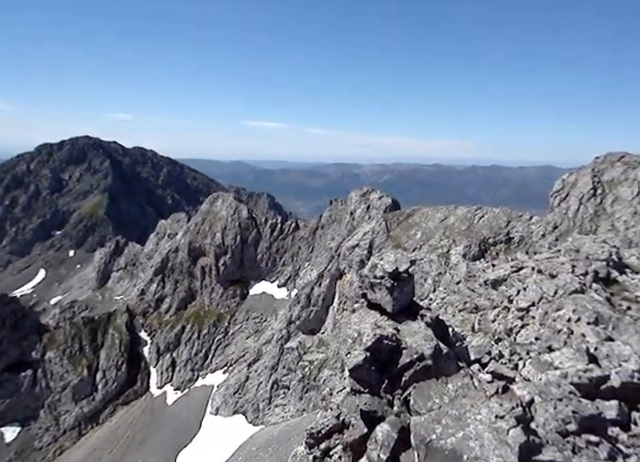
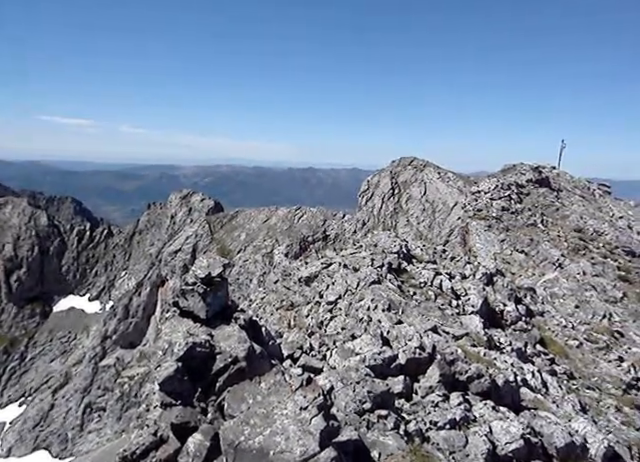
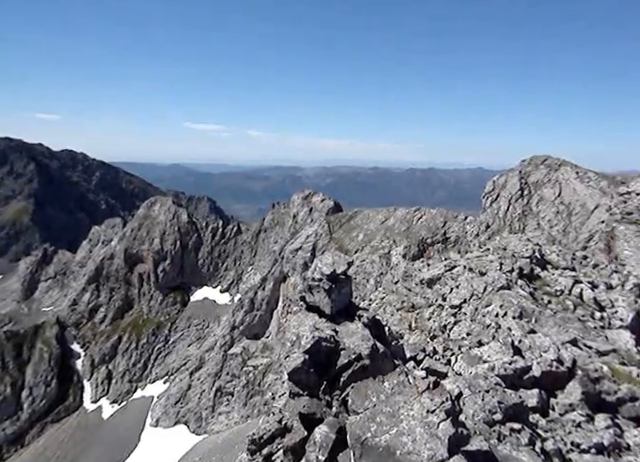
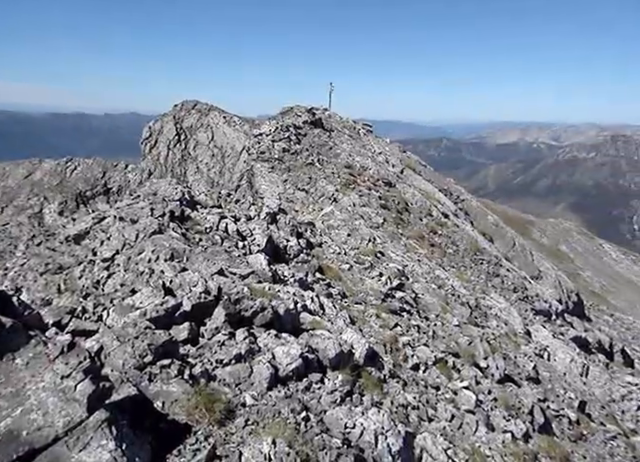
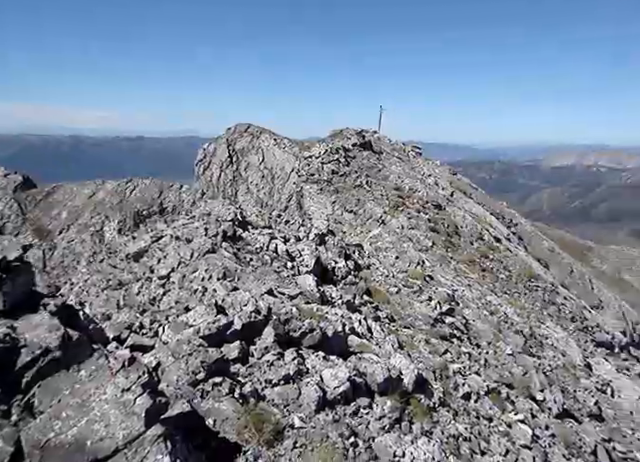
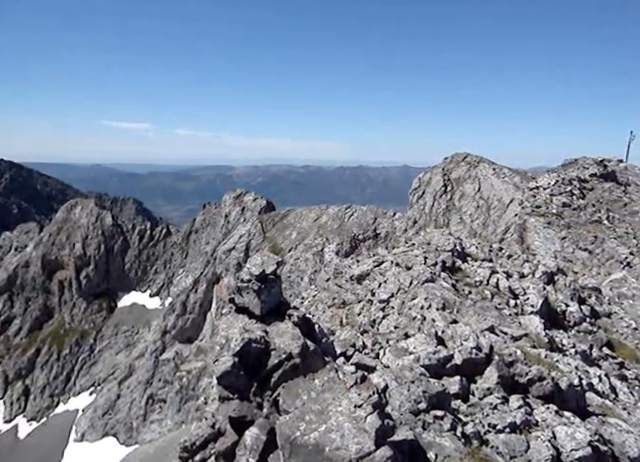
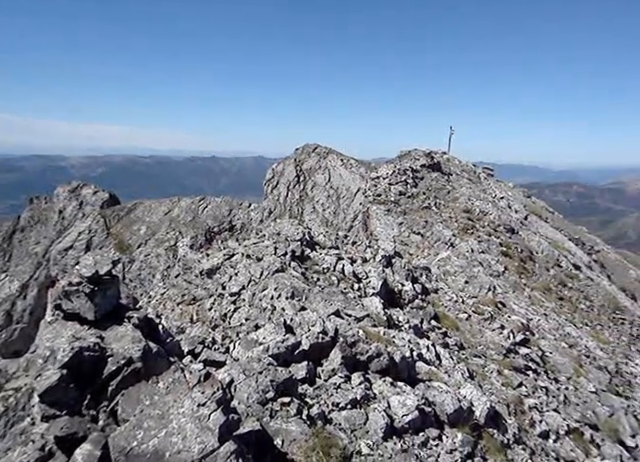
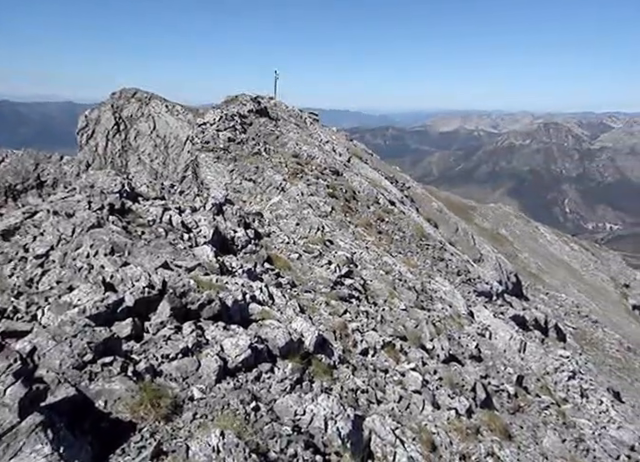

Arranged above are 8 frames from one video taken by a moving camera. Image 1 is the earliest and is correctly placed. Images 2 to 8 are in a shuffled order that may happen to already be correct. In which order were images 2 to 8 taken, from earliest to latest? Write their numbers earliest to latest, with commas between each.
3, 6, 2, 7, 5, 4, 8
